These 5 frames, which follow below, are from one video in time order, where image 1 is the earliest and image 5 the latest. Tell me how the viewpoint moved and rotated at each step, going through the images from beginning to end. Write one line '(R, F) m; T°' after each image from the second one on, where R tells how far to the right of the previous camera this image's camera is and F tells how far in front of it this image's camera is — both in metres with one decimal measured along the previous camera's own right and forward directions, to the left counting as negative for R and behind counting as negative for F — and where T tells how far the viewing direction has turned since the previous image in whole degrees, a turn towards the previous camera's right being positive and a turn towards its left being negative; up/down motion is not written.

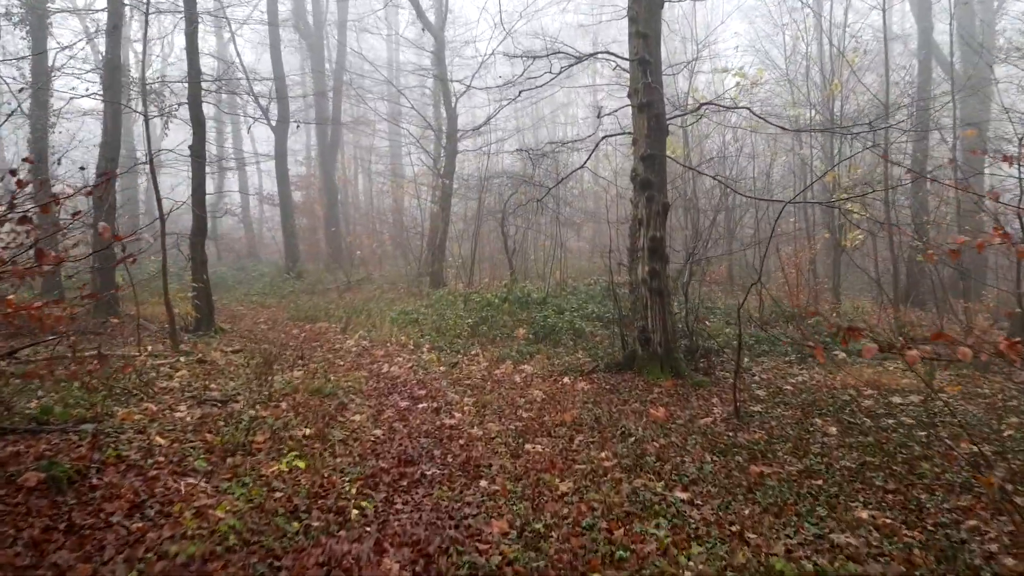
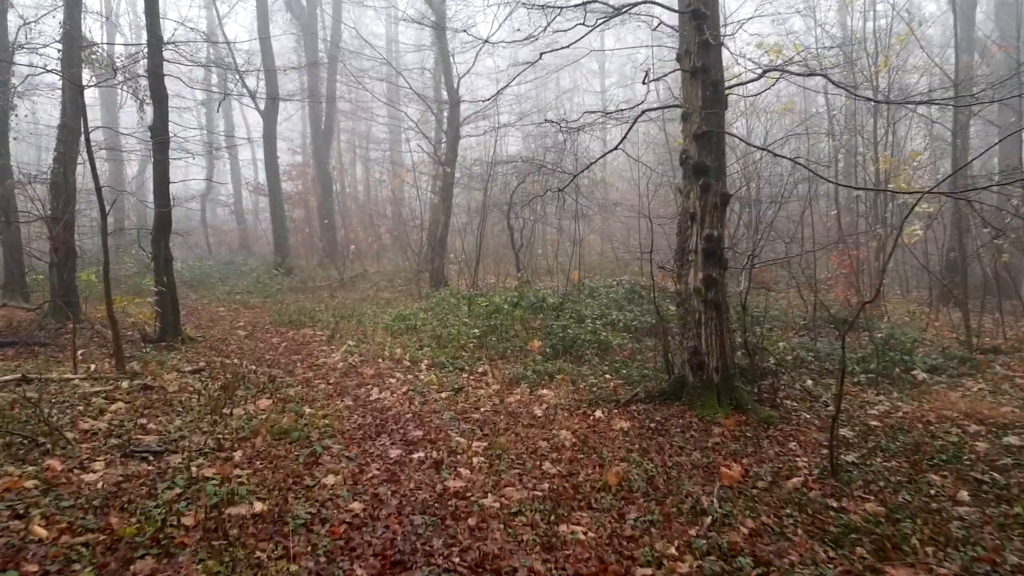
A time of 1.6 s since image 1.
(-0.1, +1.5) m; 0°
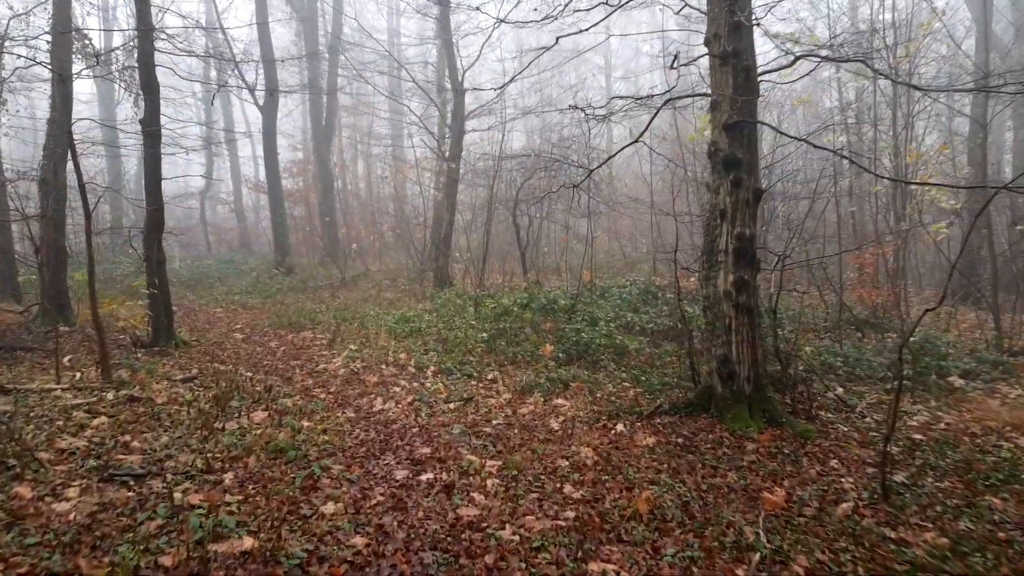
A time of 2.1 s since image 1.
(-0.1, +0.4) m; 0°
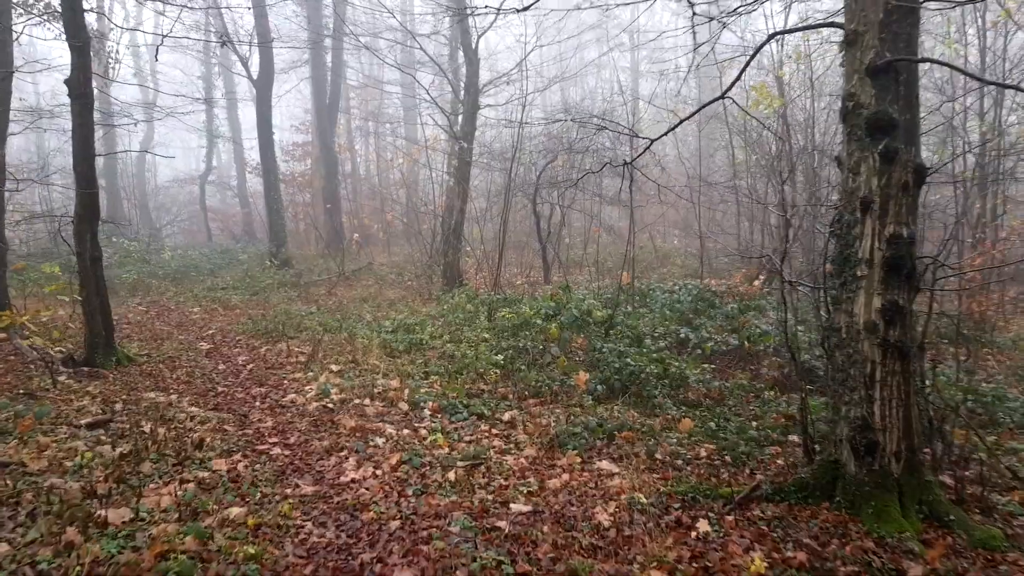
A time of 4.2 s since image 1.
(-0.1, +1.8) m; -1°
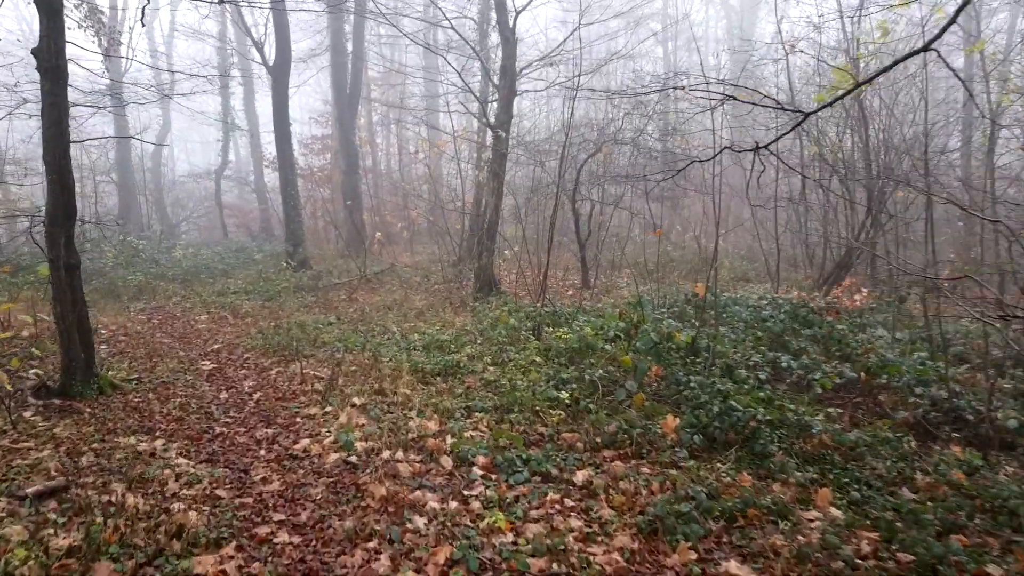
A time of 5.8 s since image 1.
(-0.3, +1.3) m; -1°
